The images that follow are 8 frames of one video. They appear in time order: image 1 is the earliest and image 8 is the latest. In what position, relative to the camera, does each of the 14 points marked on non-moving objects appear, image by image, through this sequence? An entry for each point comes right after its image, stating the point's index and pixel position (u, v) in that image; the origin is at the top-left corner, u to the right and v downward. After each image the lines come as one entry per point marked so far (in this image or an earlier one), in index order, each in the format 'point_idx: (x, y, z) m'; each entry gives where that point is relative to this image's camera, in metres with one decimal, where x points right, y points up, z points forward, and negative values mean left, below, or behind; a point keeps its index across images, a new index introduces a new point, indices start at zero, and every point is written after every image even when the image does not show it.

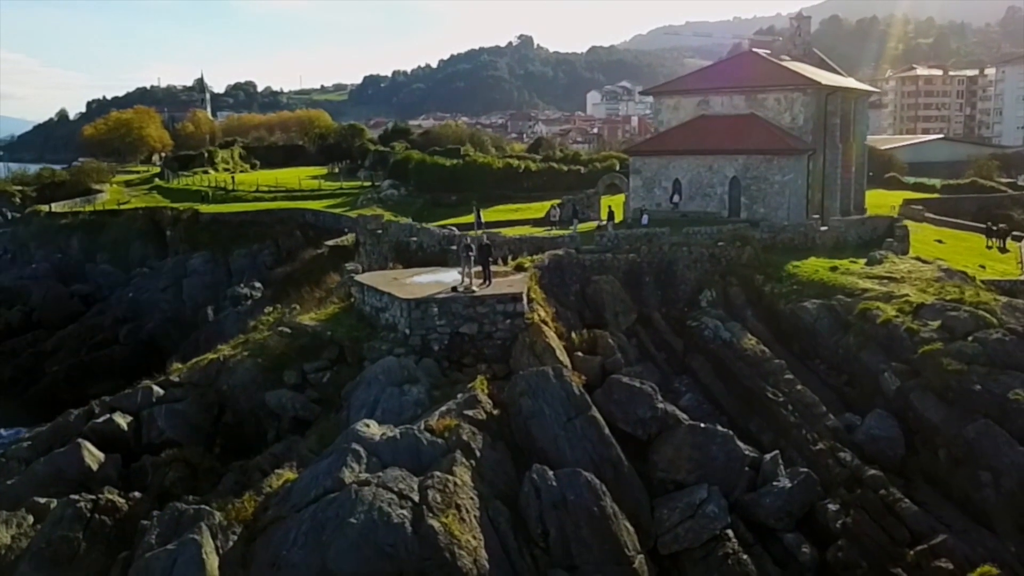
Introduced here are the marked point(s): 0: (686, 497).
0: (+3.4, -4.1, +16.6) m
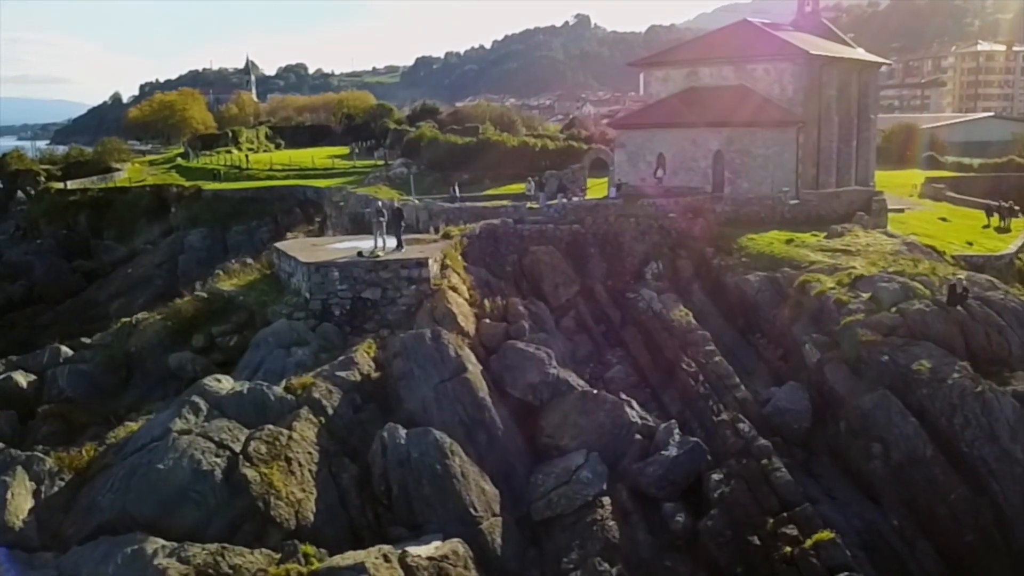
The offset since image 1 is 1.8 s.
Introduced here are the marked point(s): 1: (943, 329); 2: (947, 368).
0: (+1.0, -3.4, +16.6) m
1: (+9.7, -0.9, +19.4) m
2: (+8.9, -1.6, +17.4) m
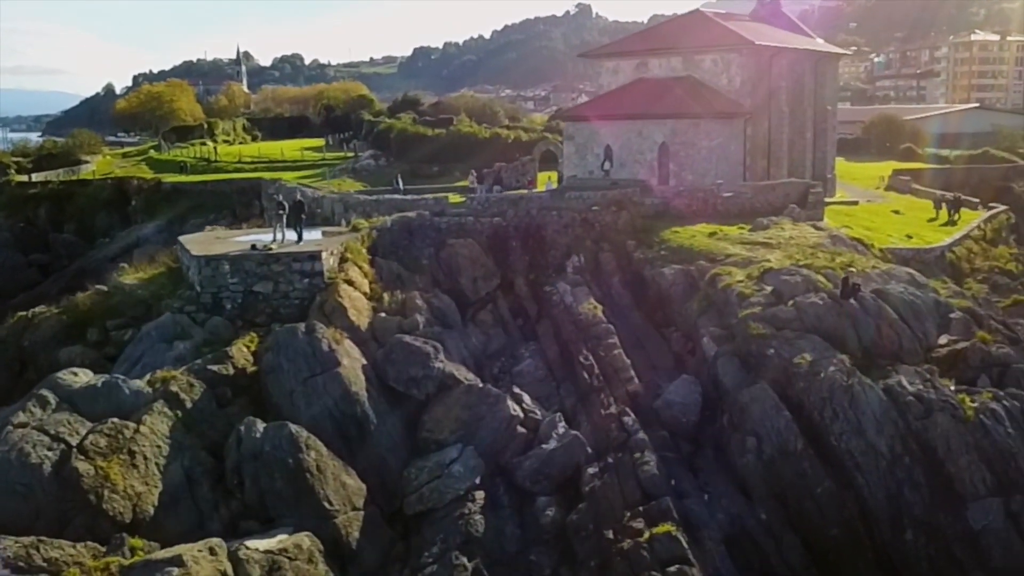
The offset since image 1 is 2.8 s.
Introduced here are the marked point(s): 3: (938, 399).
0: (-1.5, -3.3, +16.6) m
1: (+7.3, -0.8, +19.4) m
2: (+6.4, -1.5, +17.4) m
3: (+8.0, -2.1, +16.4) m
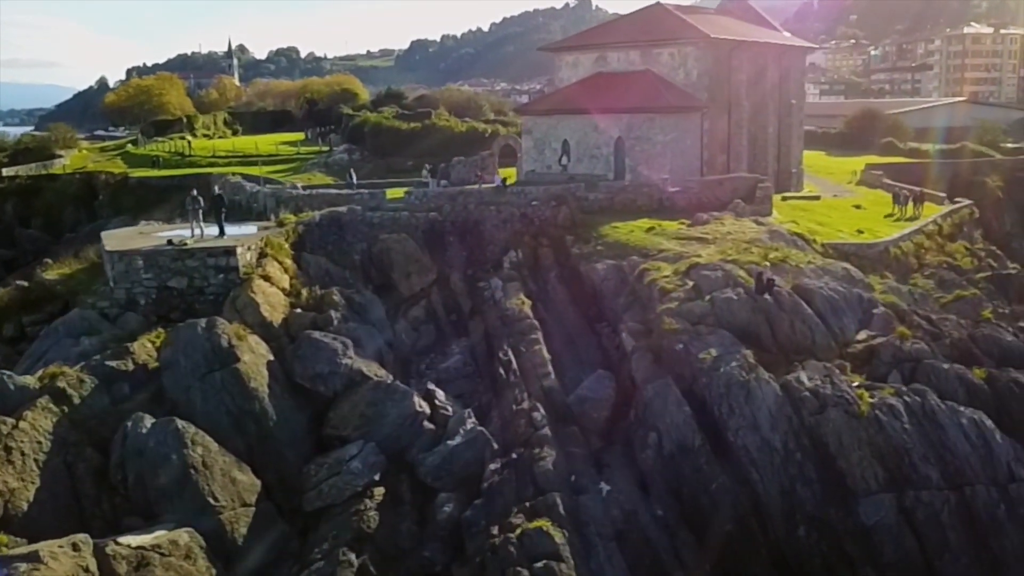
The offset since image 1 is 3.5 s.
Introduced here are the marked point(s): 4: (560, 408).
0: (-3.4, -3.2, +16.7) m
1: (+5.3, -0.7, +19.4) m
2: (+4.5, -1.4, +17.4) m
3: (+6.1, -2.0, +16.4) m
4: (+1.1, -2.6, +18.8) m
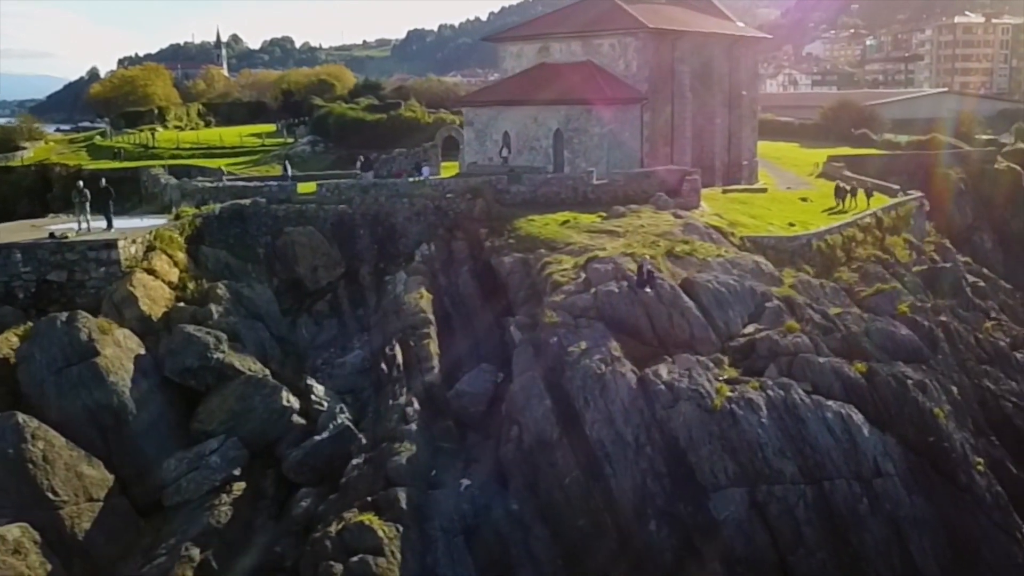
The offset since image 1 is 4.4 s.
0: (-6.2, -3.1, +16.7) m
1: (+2.6, -0.6, +19.4) m
2: (+1.8, -1.3, +17.4) m
3: (+3.4, -1.9, +16.4) m
4: (-1.7, -2.5, +18.8) m
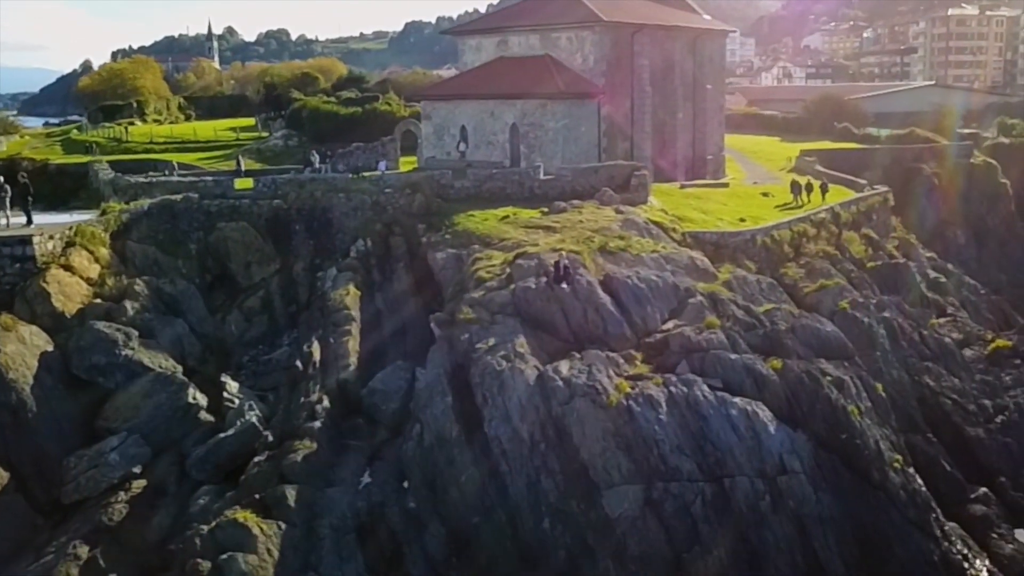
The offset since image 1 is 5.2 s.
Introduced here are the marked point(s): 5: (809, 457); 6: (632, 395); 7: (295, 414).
0: (-8.1, -3.1, +16.7) m
1: (+0.7, -0.5, +19.3) m
2: (-0.2, -1.2, +17.4) m
3: (+1.4, -1.9, +16.4) m
4: (-3.6, -2.4, +18.8) m
5: (+6.2, -3.5, +17.7) m
6: (+2.3, -2.1, +16.4) m
7: (-4.7, -2.7, +18.3) m
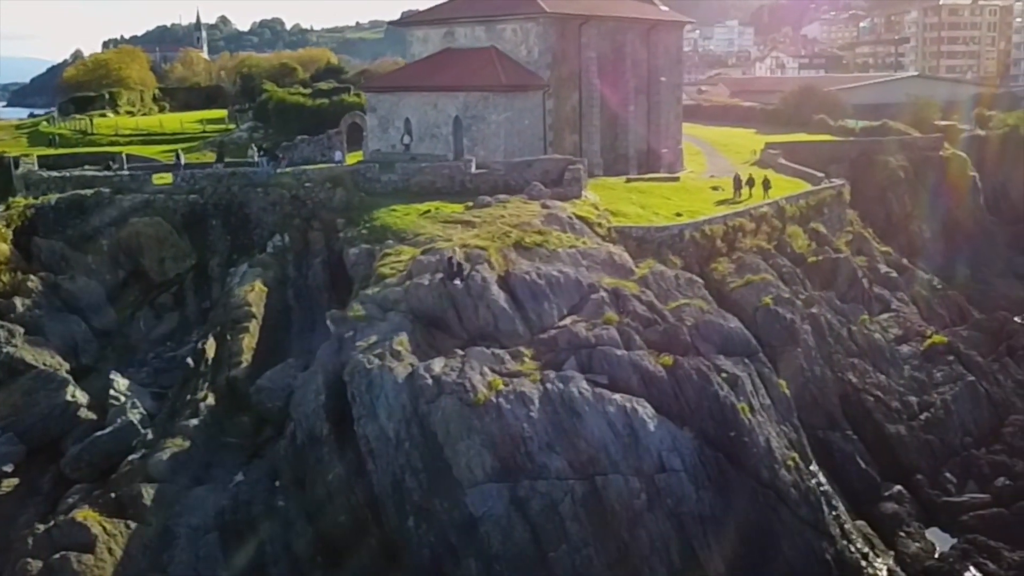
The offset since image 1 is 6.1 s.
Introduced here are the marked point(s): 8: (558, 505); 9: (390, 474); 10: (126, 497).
0: (-10.6, -3.0, +16.6) m
1: (-1.8, -0.4, +19.2) m
2: (-2.6, -1.2, +17.3) m
3: (-1.0, -1.8, +16.3) m
4: (-6.1, -2.4, +18.8) m
5: (+3.7, -3.5, +17.7) m
6: (-0.1, -2.0, +16.3) m
7: (-7.1, -2.7, +18.3) m
8: (+0.9, -4.1, +15.9) m
9: (-2.2, -3.5, +15.7) m
10: (-6.8, -3.8, +15.3) m
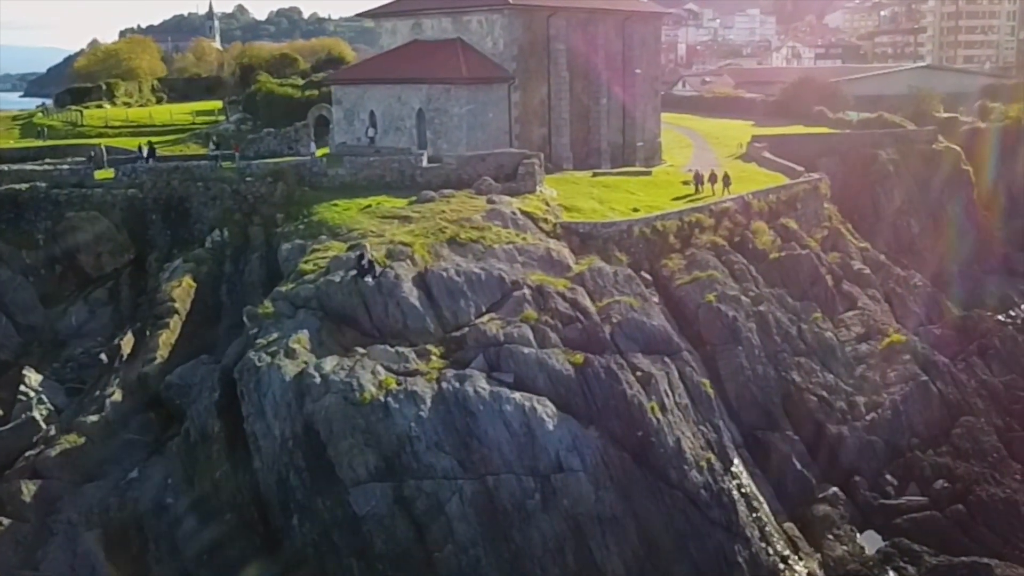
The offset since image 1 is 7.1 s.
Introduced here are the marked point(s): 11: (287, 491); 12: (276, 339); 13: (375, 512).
0: (-12.7, -2.9, +16.9) m
1: (-3.8, -0.4, +19.2) m
2: (-4.7, -1.1, +17.3) m
3: (-3.1, -1.8, +16.2) m
4: (-8.1, -2.3, +18.9) m
5: (+1.7, -3.5, +17.5) m
6: (-2.2, -2.0, +16.2) m
7: (-9.2, -2.6, +18.4) m
8: (-1.3, -4.1, +15.8) m
9: (-4.3, -3.4, +15.7) m
10: (-8.9, -3.7, +15.4) m
11: (-4.1, -3.8, +15.6) m
12: (-4.9, -1.0, +17.4) m
13: (-2.5, -4.1, +15.4) m
